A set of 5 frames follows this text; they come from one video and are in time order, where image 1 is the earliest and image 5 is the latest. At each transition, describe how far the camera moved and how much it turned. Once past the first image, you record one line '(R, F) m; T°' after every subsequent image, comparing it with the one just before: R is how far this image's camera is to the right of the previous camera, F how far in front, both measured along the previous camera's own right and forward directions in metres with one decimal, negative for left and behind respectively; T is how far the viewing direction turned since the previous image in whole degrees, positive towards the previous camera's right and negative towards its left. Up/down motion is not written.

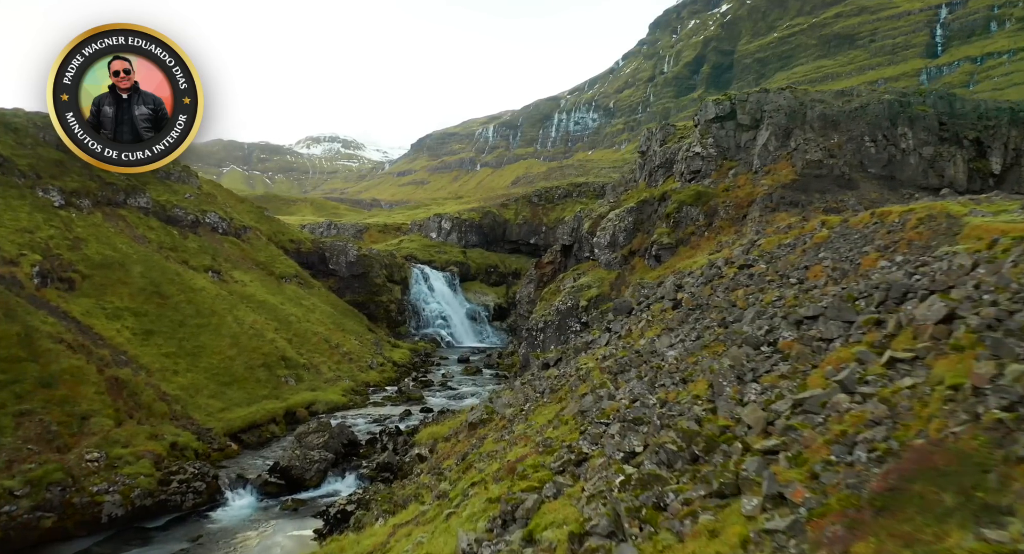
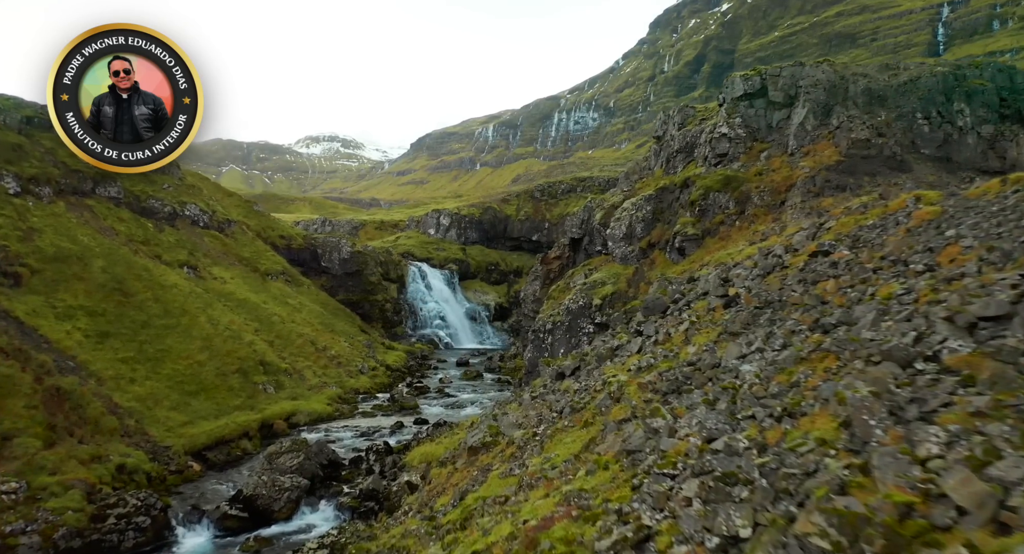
(-0.5, +6.1) m; 0°
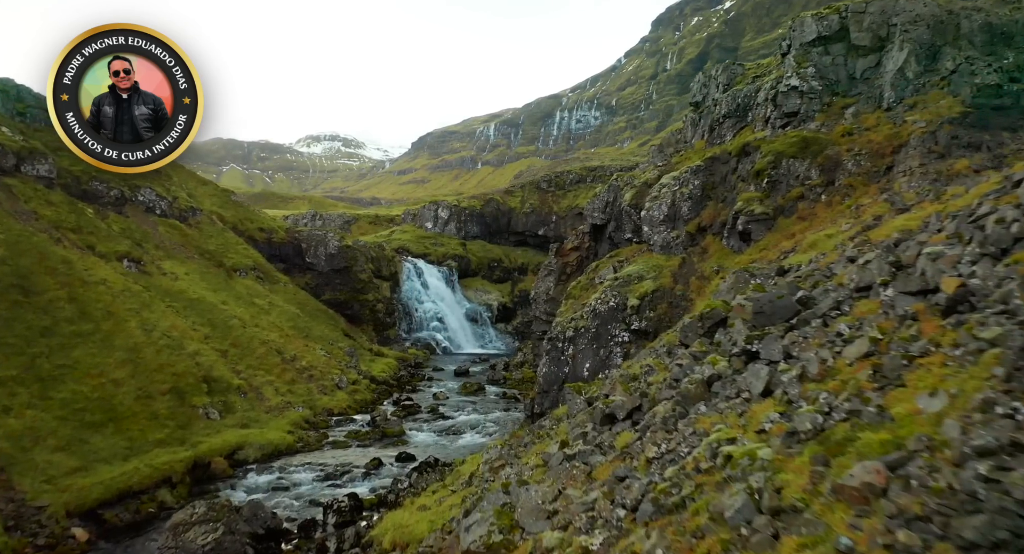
(-0.7, +11.3) m; 0°
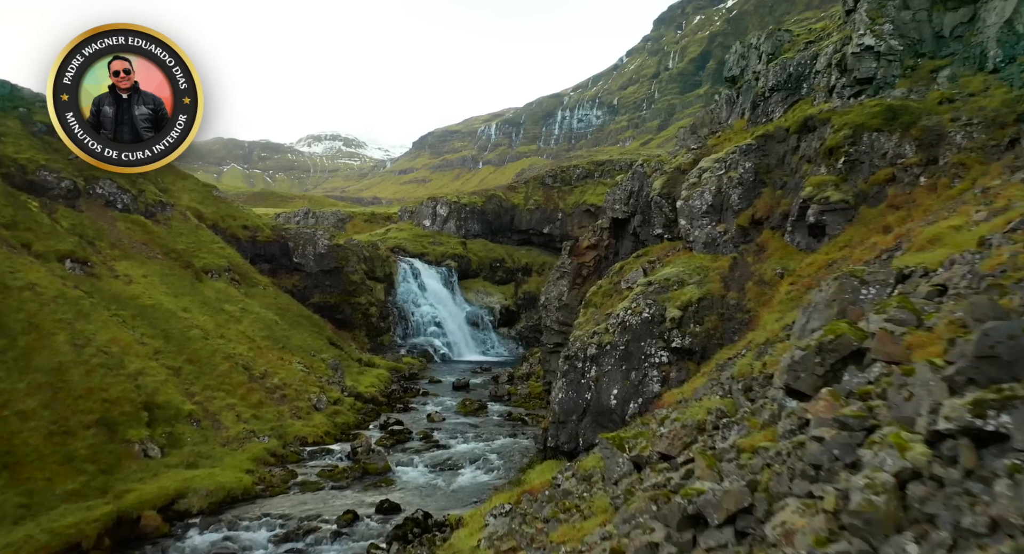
(-0.4, +7.6) m; 0°
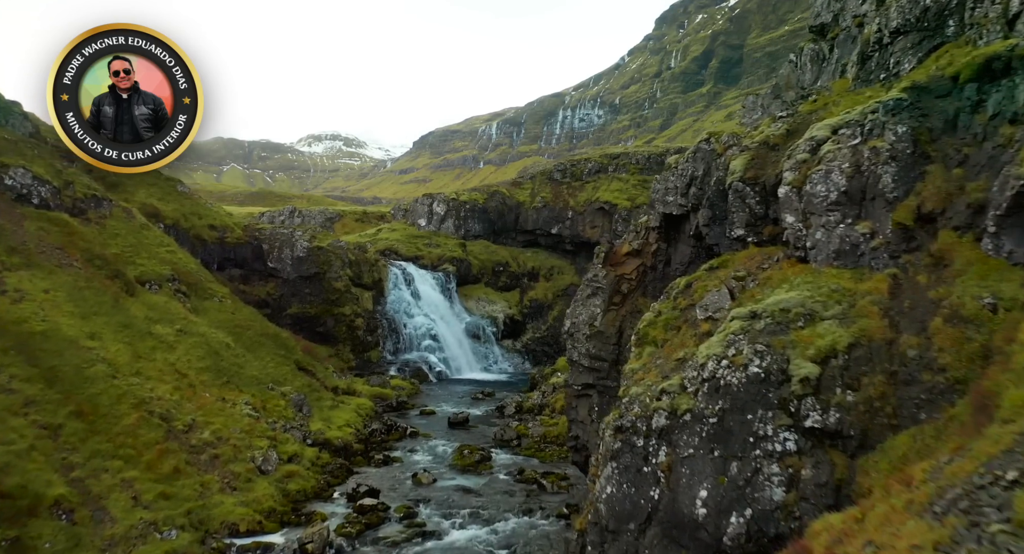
(-0.8, +11.8) m; 0°
